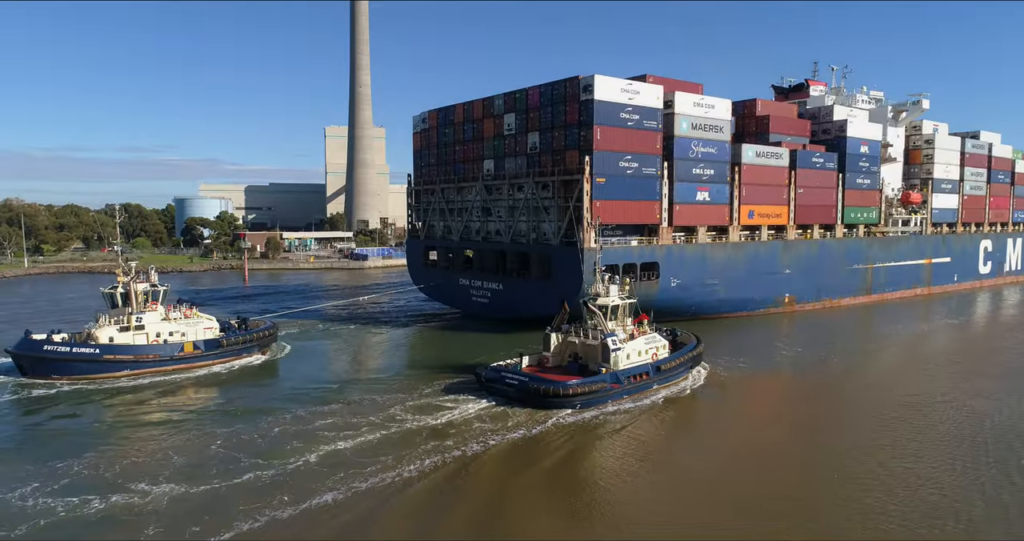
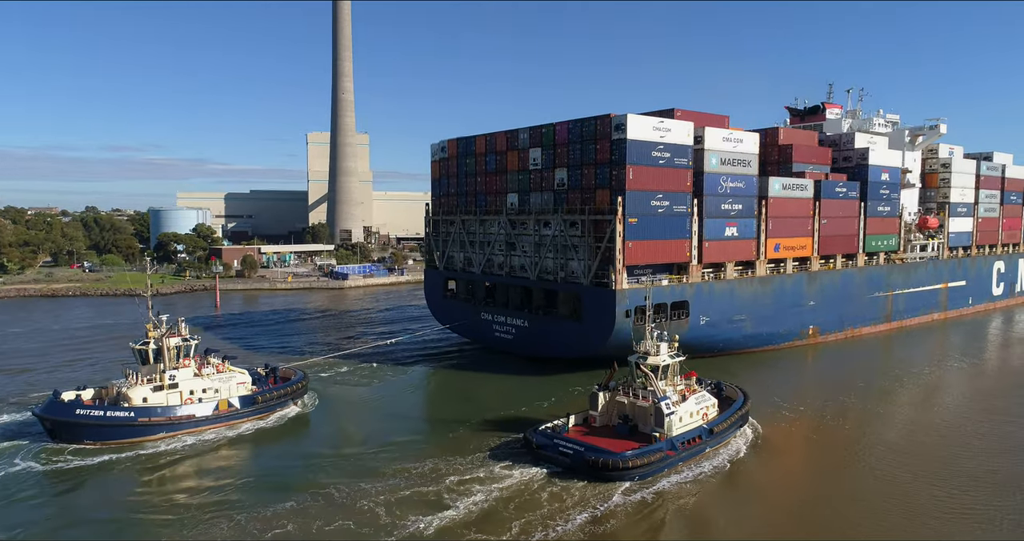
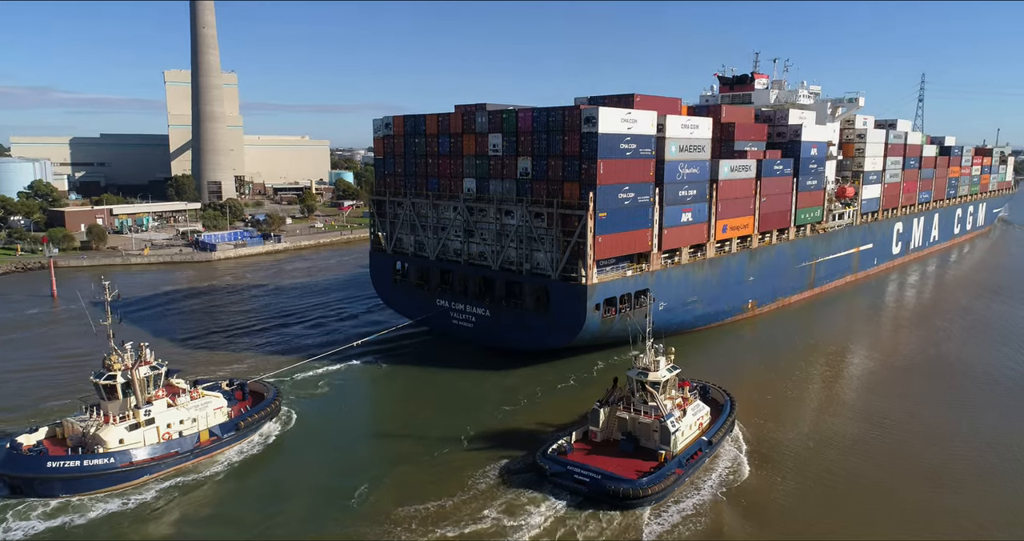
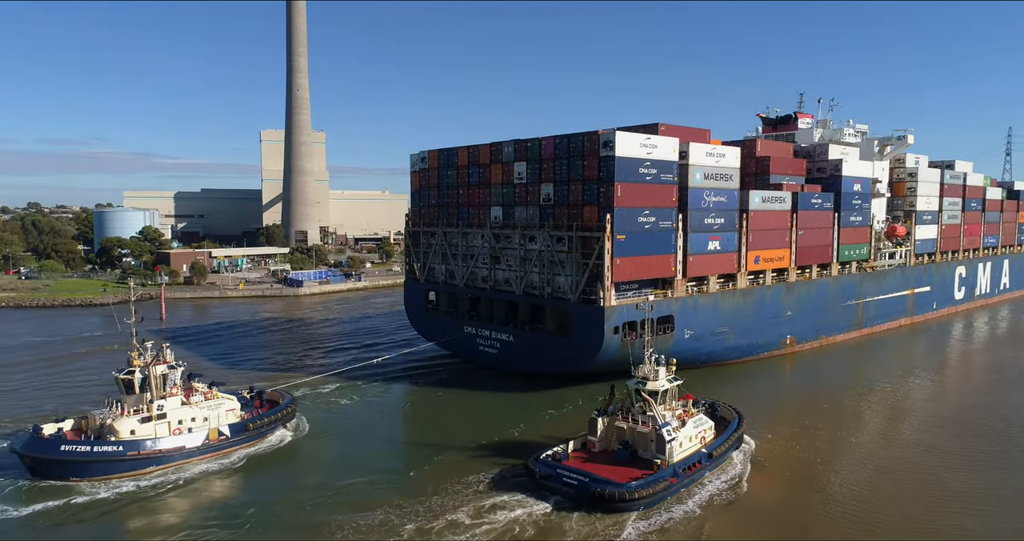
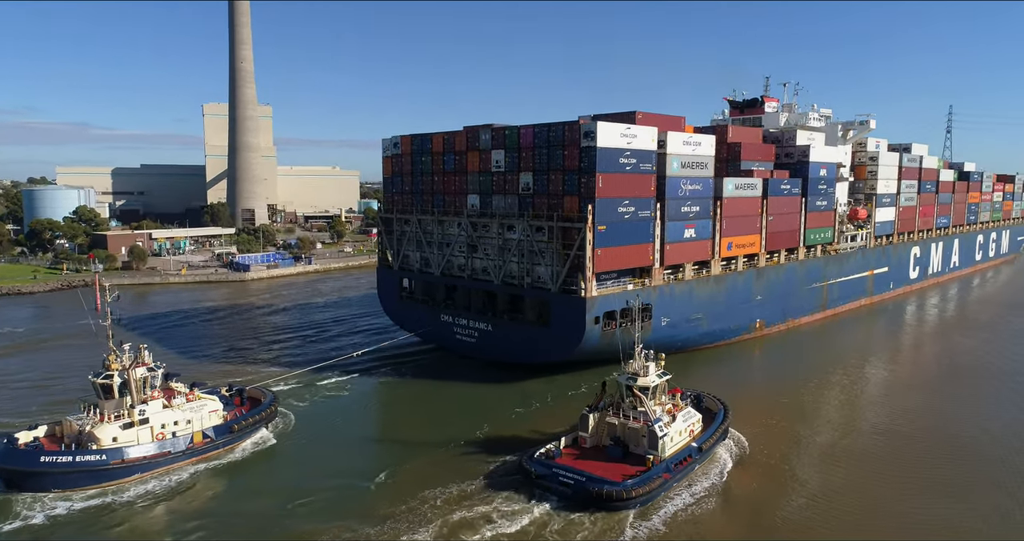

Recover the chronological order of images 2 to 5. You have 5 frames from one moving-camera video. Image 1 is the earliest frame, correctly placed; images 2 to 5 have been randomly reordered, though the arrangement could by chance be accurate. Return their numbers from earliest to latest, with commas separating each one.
2, 4, 5, 3
